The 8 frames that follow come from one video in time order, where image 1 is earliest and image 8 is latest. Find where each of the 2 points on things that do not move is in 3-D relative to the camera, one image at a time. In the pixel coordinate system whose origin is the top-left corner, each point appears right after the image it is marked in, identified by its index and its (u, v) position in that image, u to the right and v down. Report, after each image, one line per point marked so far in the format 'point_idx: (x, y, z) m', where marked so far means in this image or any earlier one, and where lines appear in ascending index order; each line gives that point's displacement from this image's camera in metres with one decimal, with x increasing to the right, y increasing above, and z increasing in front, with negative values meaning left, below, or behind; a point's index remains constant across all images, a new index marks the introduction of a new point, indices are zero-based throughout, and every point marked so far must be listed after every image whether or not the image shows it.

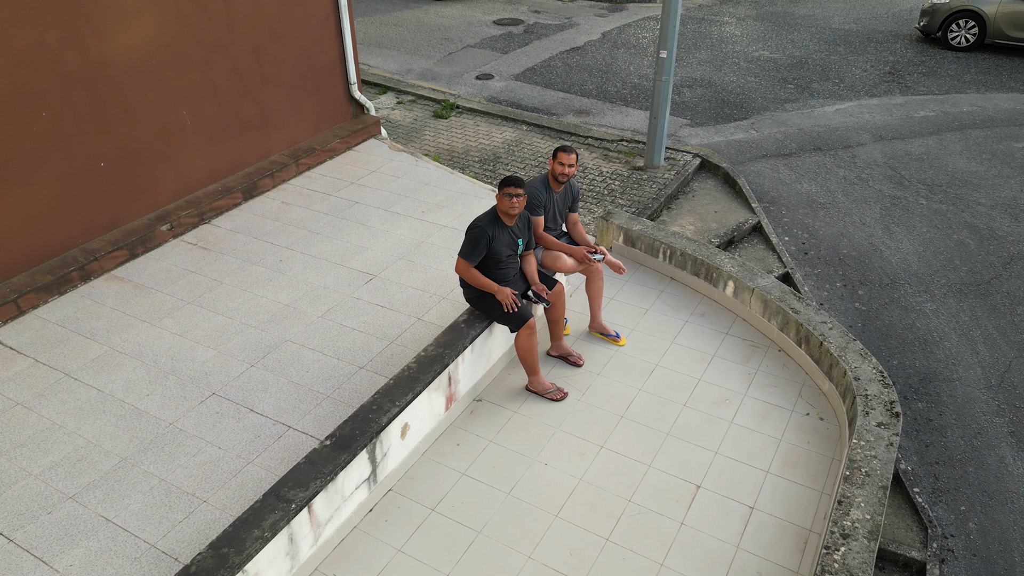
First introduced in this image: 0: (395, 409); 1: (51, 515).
0: (-0.6, -0.6, +3.9) m
1: (-2.4, -1.2, +3.9) m
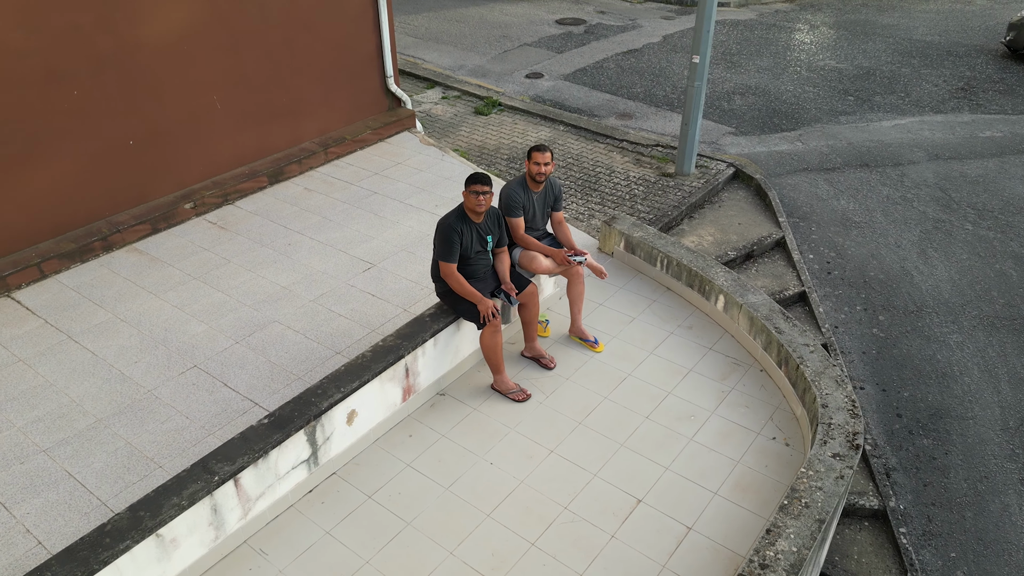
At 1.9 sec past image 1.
0: (-0.9, -0.6, +4.0) m
1: (-2.7, -1.0, +4.2) m
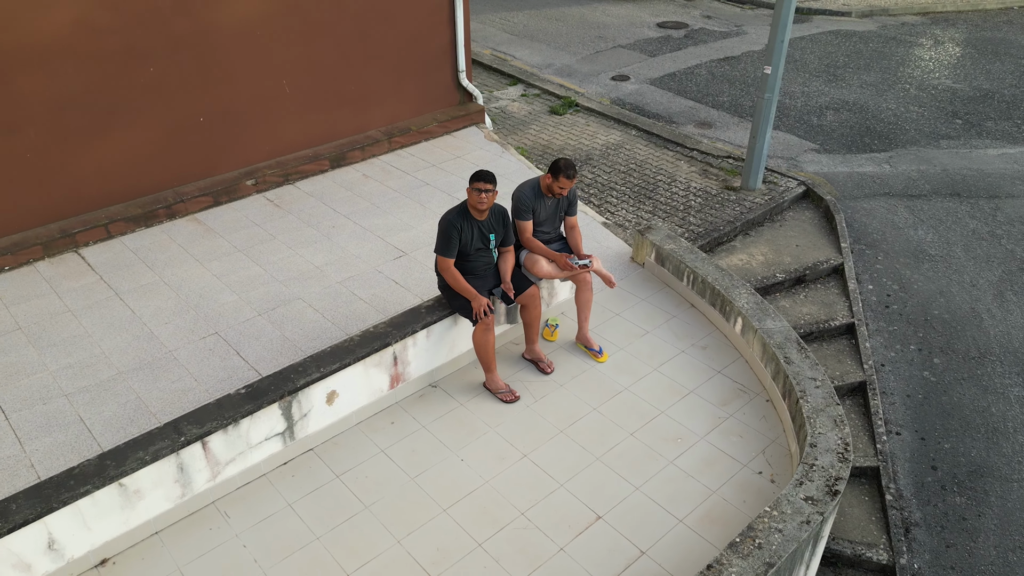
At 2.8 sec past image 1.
0: (-1.1, -0.5, +4.1) m
1: (-2.8, -0.7, +4.6) m
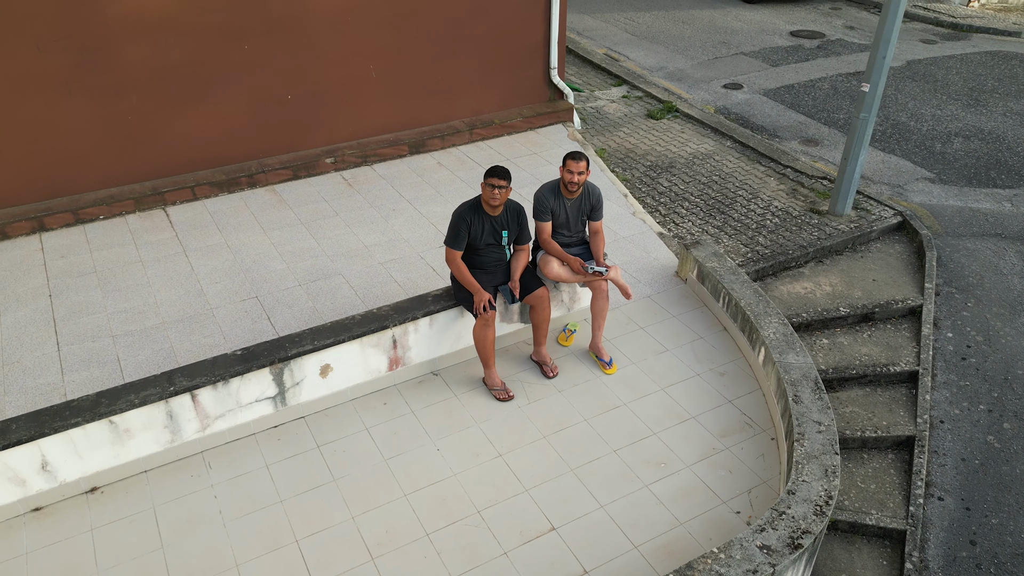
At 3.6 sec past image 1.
0: (-1.1, -0.3, +4.3) m
1: (-2.8, -0.4, +5.1) m
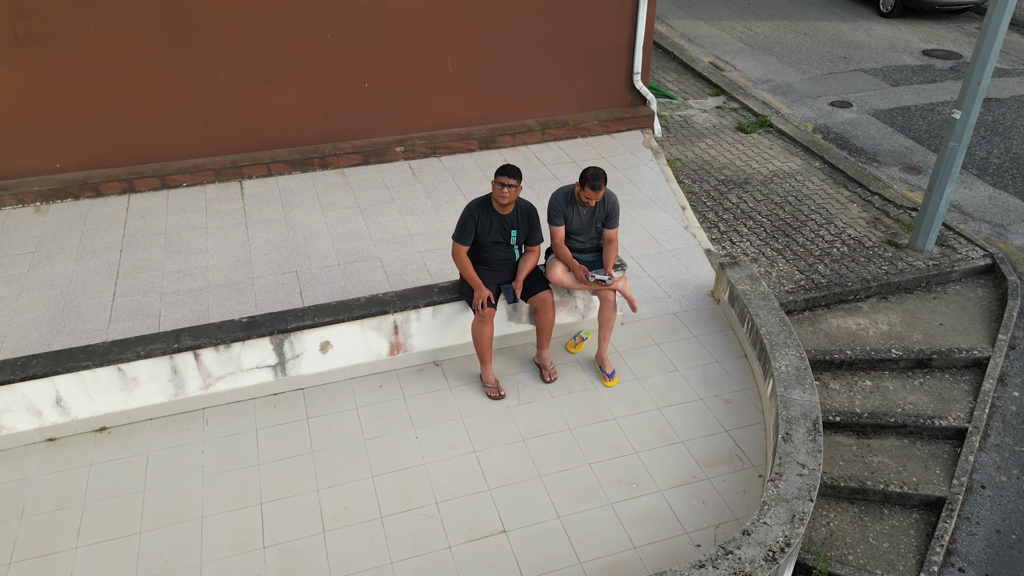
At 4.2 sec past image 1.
0: (-1.2, -0.2, +4.5) m
1: (-2.7, -0.1, +5.6) m
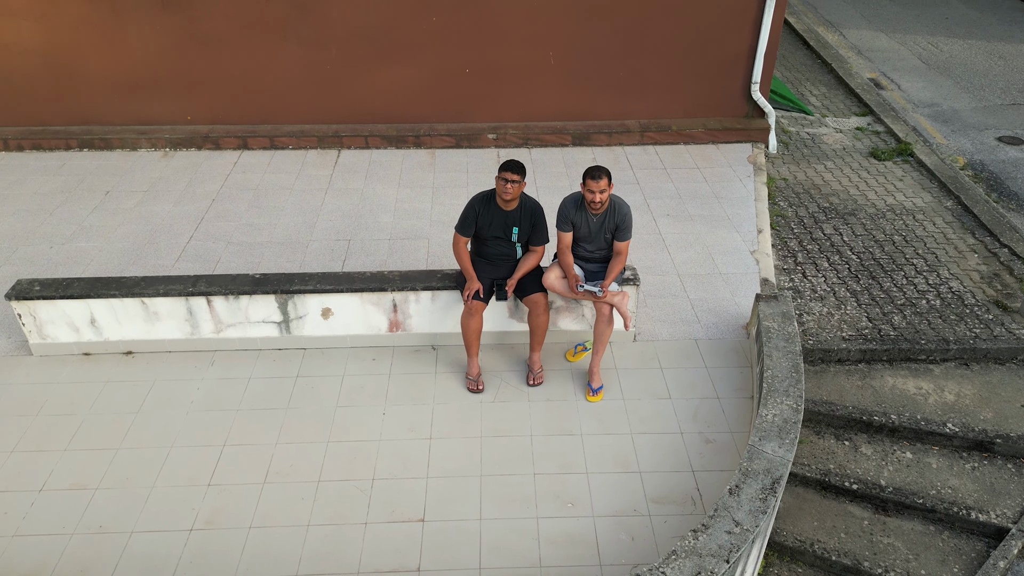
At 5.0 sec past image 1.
0: (-1.3, 0.0, +4.7) m
1: (-2.4, +0.4, +6.1) m
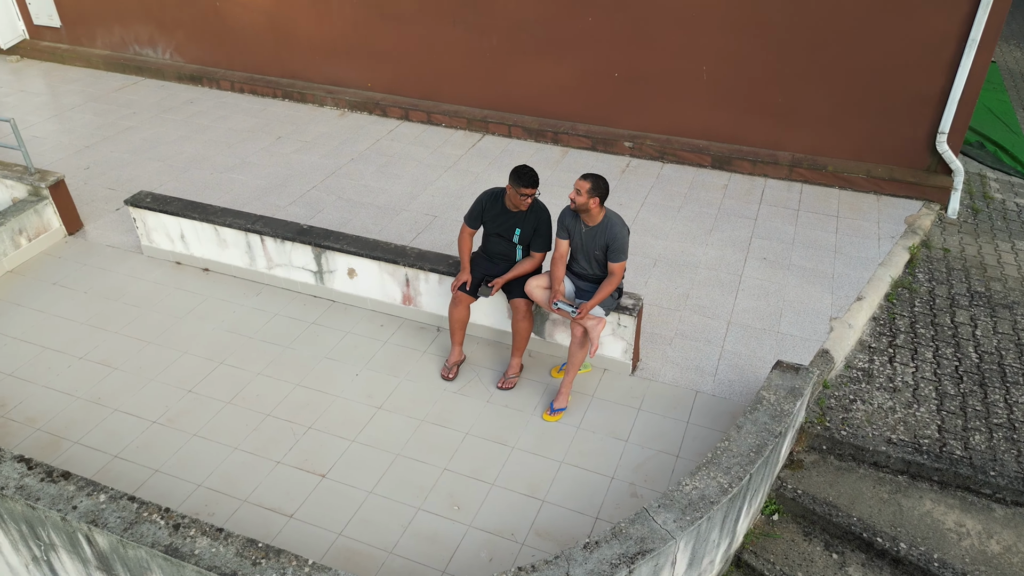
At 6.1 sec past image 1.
0: (-1.2, +0.3, +5.2) m
1: (-1.7, +0.8, +6.9) m
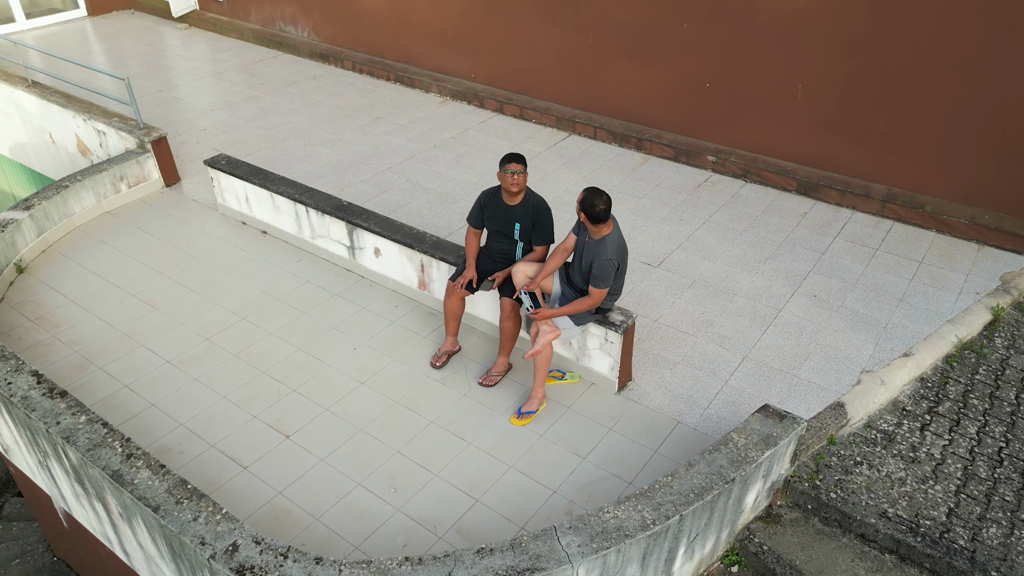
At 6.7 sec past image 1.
0: (-1.0, +0.4, +5.4) m
1: (-1.1, +1.1, +7.1) m
